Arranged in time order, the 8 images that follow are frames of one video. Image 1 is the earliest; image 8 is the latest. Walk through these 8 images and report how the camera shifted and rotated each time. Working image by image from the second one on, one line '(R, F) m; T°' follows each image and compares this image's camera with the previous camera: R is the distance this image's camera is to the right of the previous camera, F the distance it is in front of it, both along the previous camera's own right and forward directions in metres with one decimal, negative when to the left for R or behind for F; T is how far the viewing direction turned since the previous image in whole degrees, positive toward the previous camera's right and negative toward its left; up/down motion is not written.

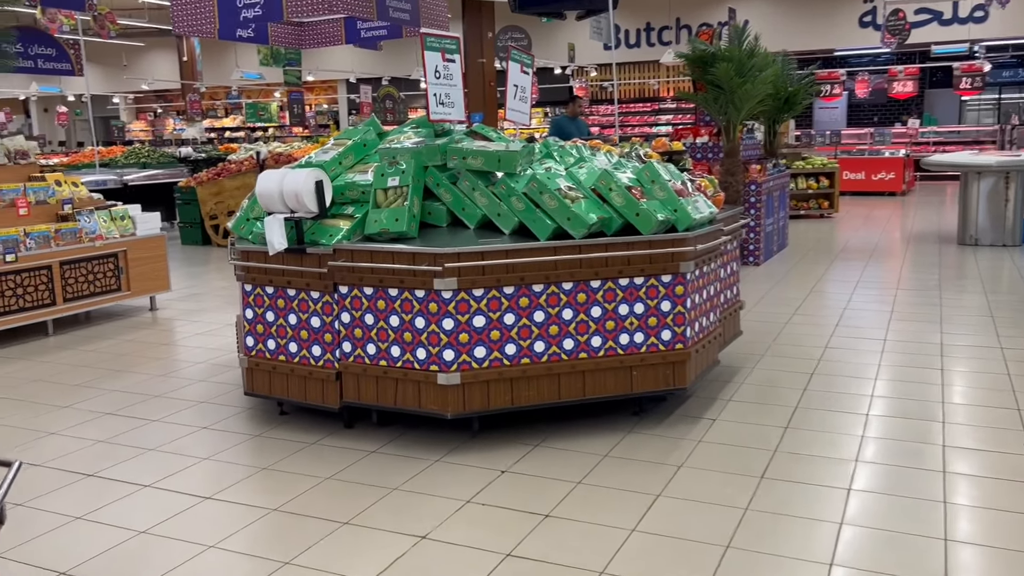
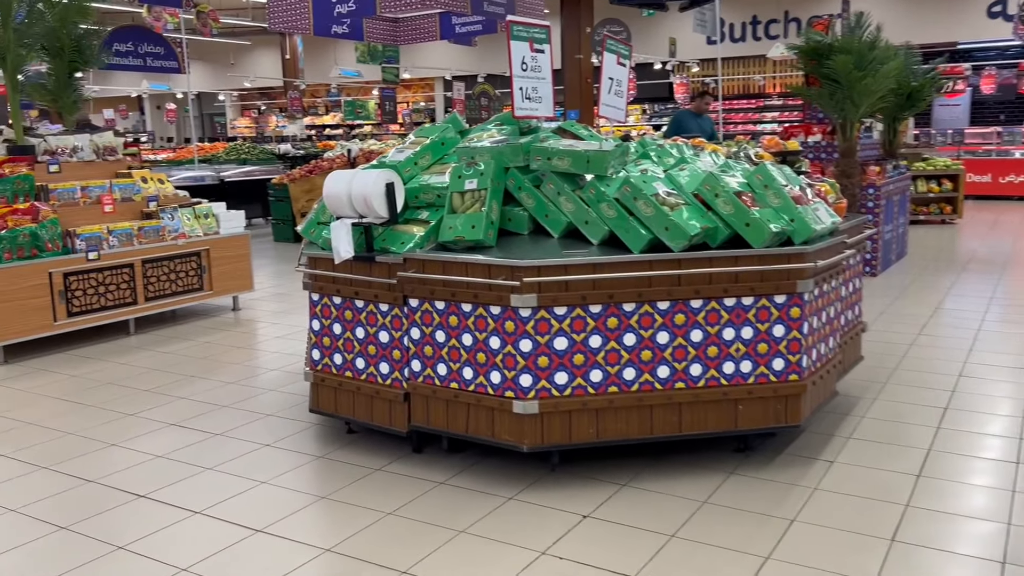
(0.0, +0.4) m; -6°
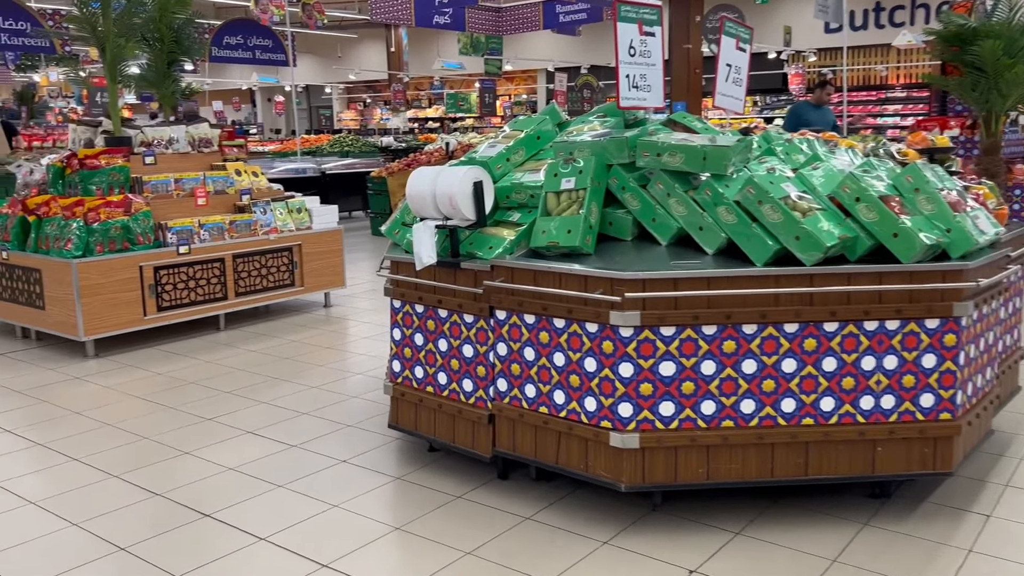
(0.0, +0.4) m; -7°
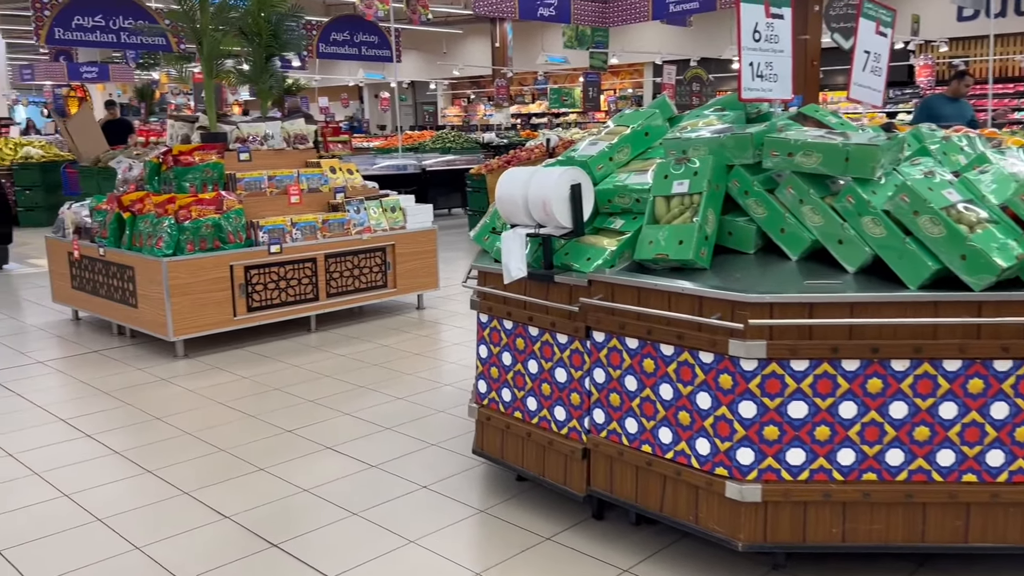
(0.0, +0.4) m; -7°
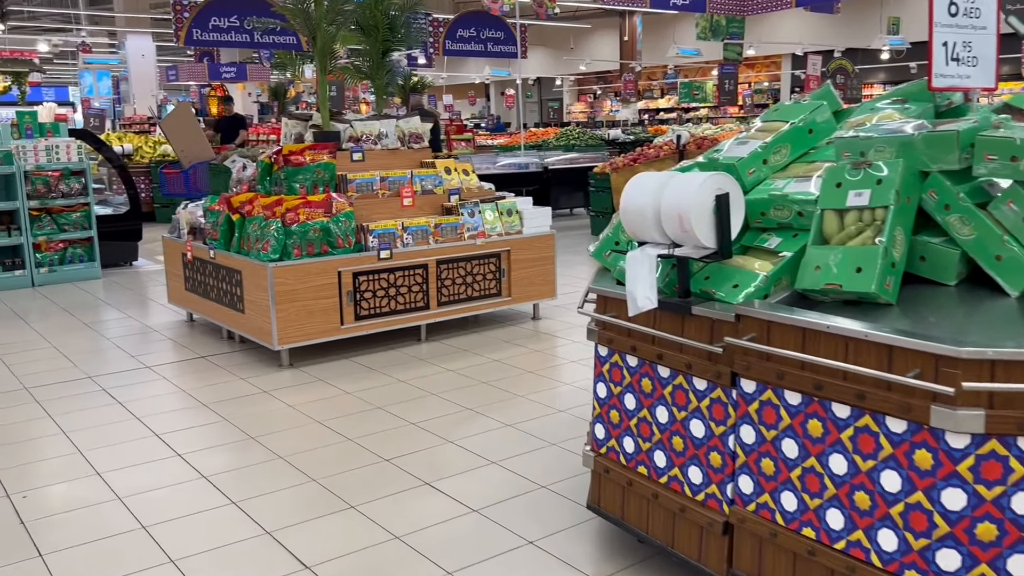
(0.0, +0.5) m; -8°
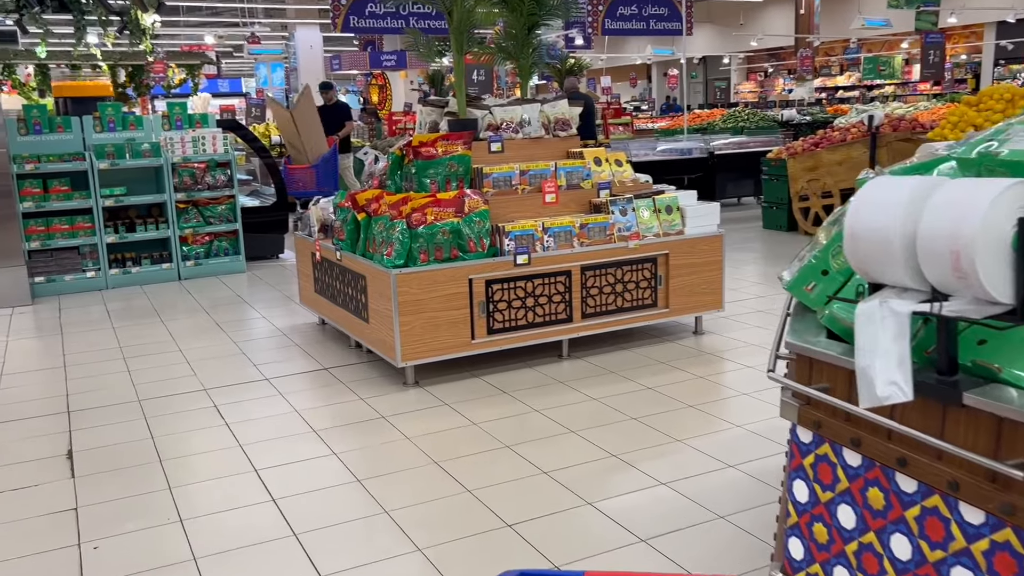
(0.0, +0.7) m; -10°
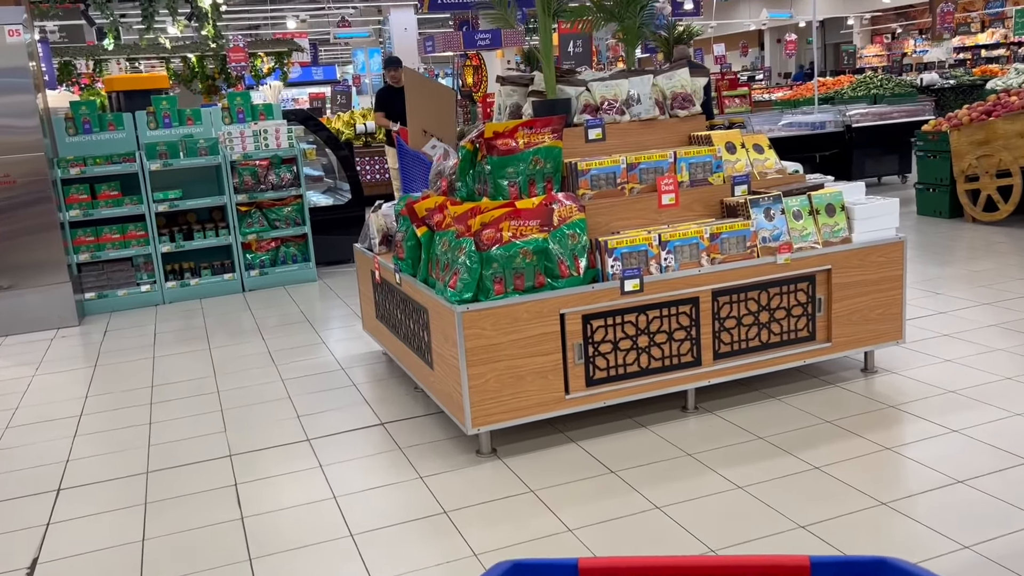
(0.0, +1.1) m; -7°
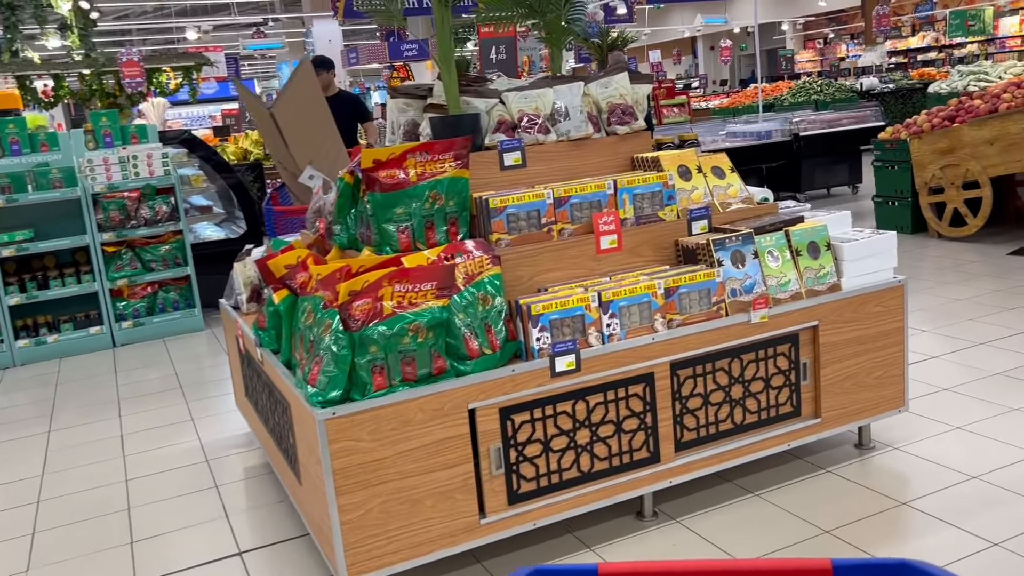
(+0.2, +0.9) m; +4°
